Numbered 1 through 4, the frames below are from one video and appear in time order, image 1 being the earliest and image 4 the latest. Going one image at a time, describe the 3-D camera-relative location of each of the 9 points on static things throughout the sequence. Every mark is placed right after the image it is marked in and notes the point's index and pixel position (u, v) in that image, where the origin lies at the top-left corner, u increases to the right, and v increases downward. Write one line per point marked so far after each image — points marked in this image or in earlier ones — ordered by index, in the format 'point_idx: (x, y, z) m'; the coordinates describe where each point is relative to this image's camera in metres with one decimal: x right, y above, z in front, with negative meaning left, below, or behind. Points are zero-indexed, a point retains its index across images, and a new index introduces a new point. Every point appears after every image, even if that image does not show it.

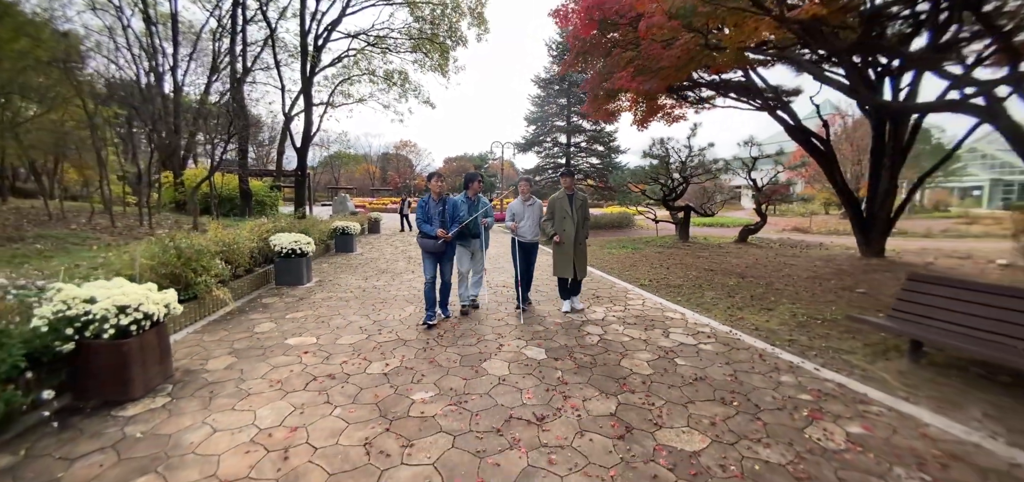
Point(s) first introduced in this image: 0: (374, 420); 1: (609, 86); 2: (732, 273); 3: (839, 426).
0: (-0.8, -1.0, +2.1) m
1: (+1.1, +1.9, +5.0) m
2: (+3.3, -0.5, +5.5) m
3: (+1.8, -1.0, +2.1) m
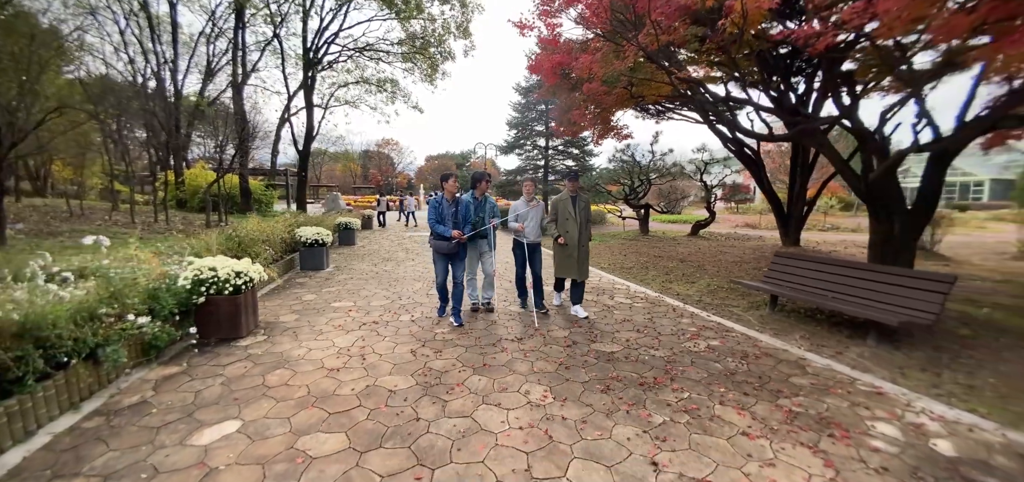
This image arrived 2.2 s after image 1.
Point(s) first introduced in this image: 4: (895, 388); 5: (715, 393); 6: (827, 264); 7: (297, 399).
0: (-0.8, -0.9, +3.2) m
1: (+0.9, +2.1, +6.2) m
2: (+3.0, -0.3, +6.8) m
3: (+1.7, -0.9, +3.3) m
4: (+2.8, -1.1, +2.7) m
5: (+1.3, -1.0, +2.5) m
6: (+3.3, -0.2, +3.9) m
7: (-1.4, -1.0, +2.4) m
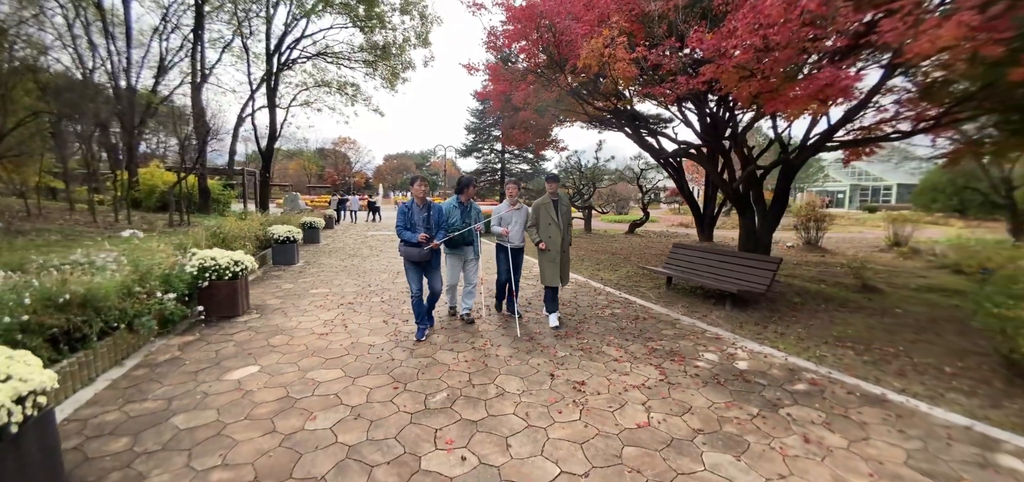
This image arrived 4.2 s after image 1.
0: (-1.4, -0.8, +4.0) m
1: (0.0, +2.1, +7.2) m
2: (+2.1, -0.2, +8.0) m
3: (+1.2, -0.8, +4.4) m
4: (+2.3, -1.0, +3.9) m
5: (+0.9, -0.9, +3.5) m
6: (+2.7, -0.2, +5.2) m
7: (-1.8, -0.9, +3.2) m
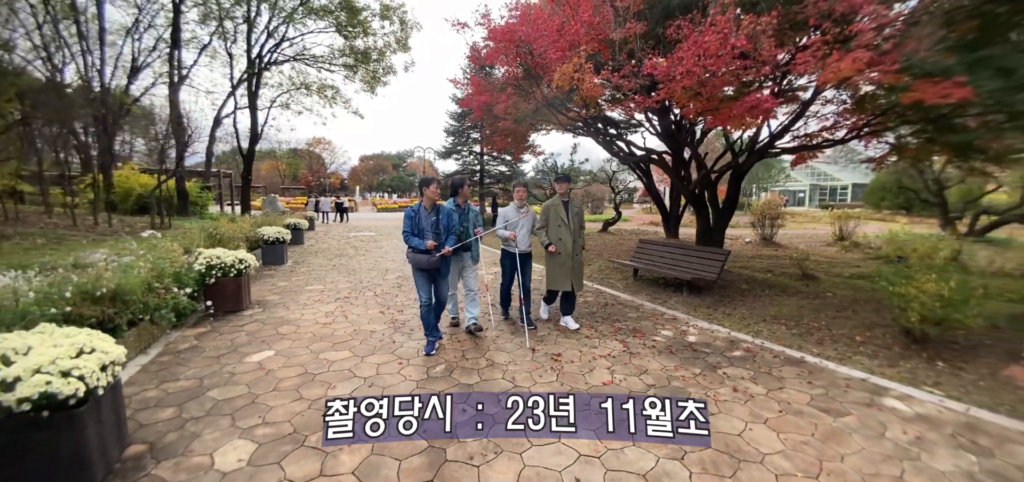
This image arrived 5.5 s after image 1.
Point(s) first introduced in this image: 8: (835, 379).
0: (-1.6, -0.8, +4.4) m
1: (-0.4, +2.2, +7.7) m
2: (+1.6, -0.2, +8.6) m
3: (+1.0, -0.8, +4.9) m
4: (+2.1, -0.9, +4.5) m
5: (+0.7, -0.9, +4.0) m
6: (+2.4, -0.1, +5.8) m
7: (-1.9, -0.9, +3.5) m
8: (+2.7, -1.2, +3.2) m
